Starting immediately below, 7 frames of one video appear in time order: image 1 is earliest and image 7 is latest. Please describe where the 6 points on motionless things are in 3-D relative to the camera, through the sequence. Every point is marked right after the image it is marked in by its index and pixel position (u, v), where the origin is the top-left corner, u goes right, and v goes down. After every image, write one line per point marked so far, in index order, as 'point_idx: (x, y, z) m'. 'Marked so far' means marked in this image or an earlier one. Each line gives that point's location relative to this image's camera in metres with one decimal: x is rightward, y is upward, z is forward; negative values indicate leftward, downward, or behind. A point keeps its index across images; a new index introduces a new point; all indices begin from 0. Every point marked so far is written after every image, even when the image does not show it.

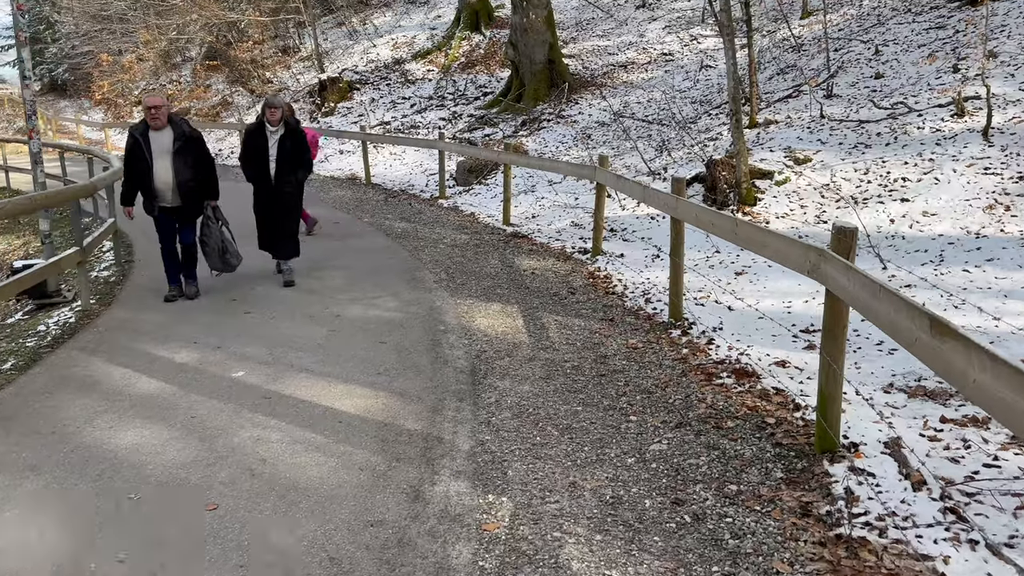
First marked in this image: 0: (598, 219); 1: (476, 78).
0: (+0.8, +0.7, +7.5) m
1: (-0.7, +4.3, +15.8) m
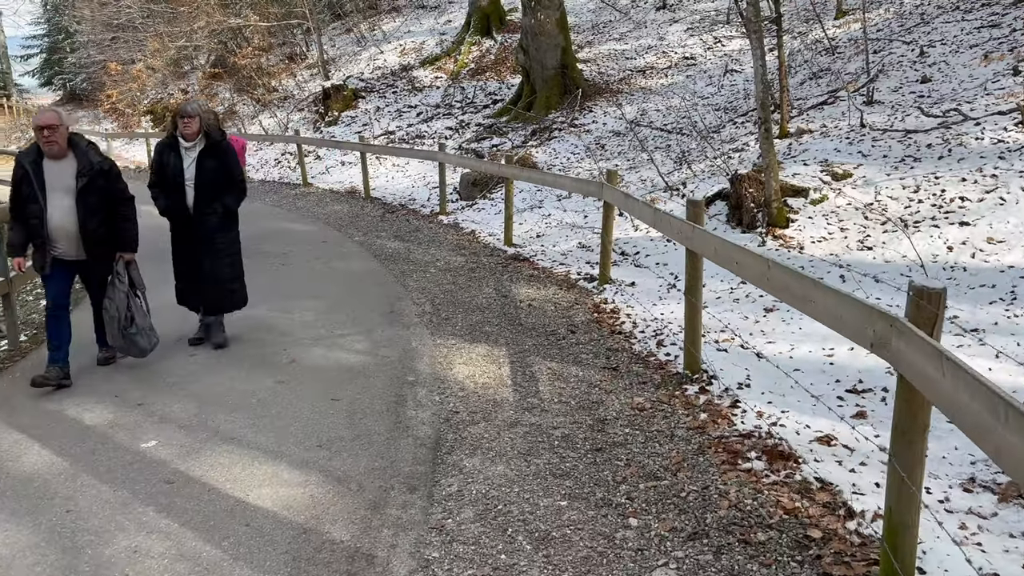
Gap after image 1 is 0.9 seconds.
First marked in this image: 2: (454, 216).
0: (+0.8, +0.4, +6.6) m
1: (-0.5, +3.9, +15.0) m
2: (-0.8, +1.0, +10.4) m
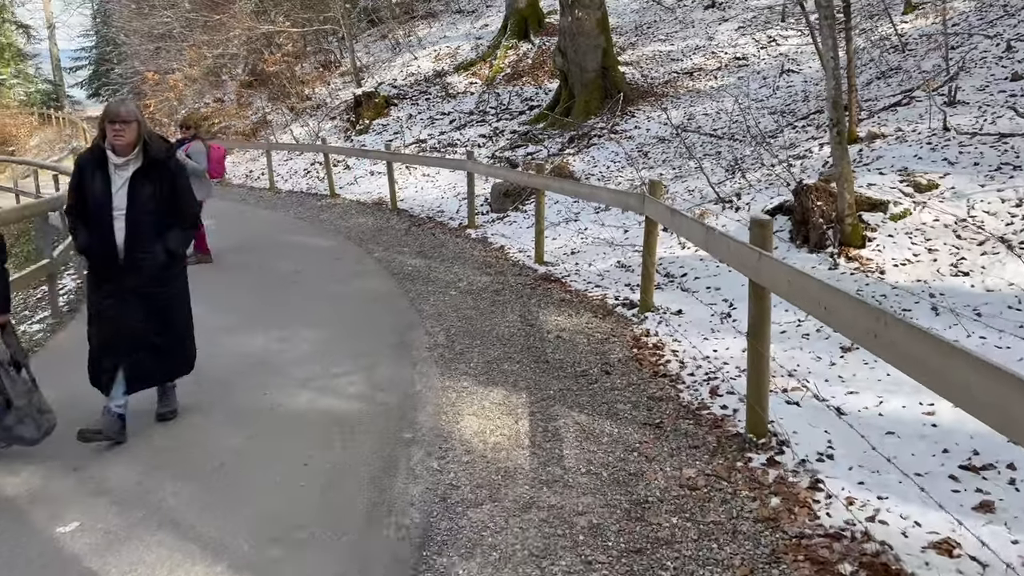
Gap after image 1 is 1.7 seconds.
0: (+1.0, +0.2, +5.7) m
1: (+0.2, +3.6, +14.2) m
2: (-0.4, +0.7, +9.6) m
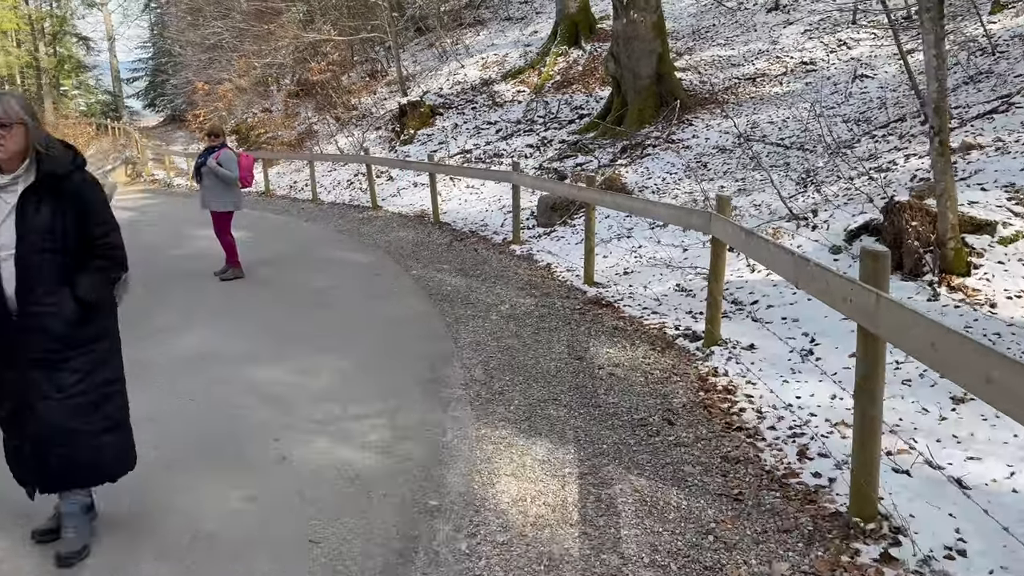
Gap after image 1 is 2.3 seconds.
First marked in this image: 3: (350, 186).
0: (+1.3, 0.0, +5.0) m
1: (+1.0, +3.3, +13.6) m
2: (+0.2, +0.5, +9.0) m
3: (-3.1, +2.0, +14.9) m
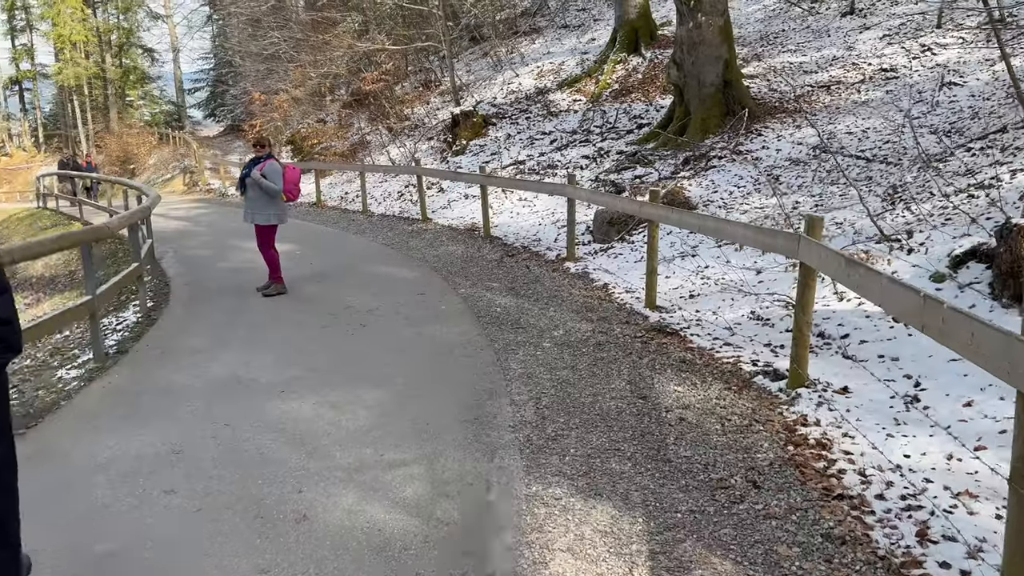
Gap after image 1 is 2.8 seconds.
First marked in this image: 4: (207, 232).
0: (+1.7, -0.2, +4.4) m
1: (+2.0, +3.0, +13.0) m
2: (+0.8, +0.3, +8.4) m
3: (-2.1, +1.7, +14.6) m
4: (-5.0, +0.9, +12.7) m
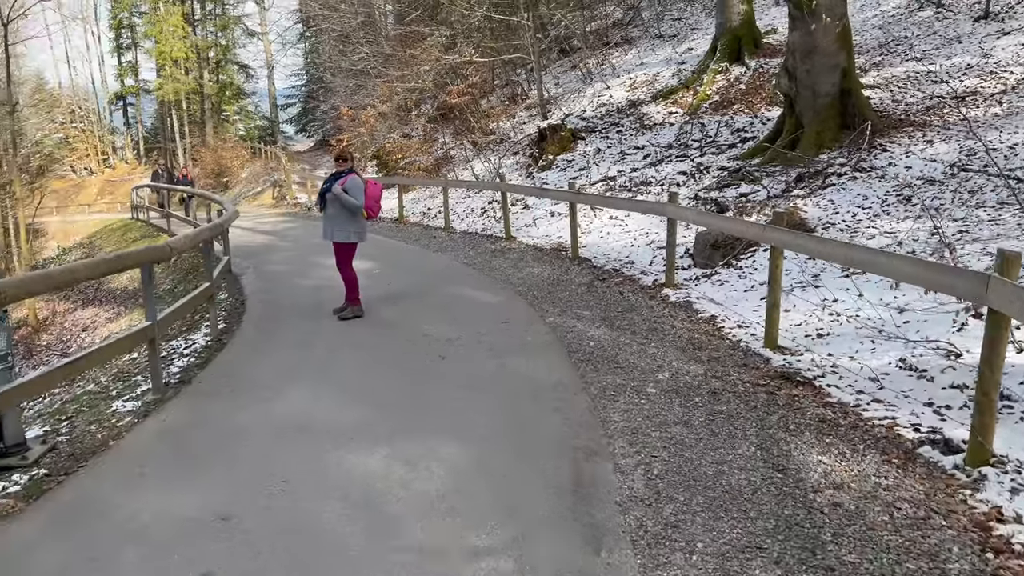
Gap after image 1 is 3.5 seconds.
0: (+2.1, -0.4, +3.5) m
1: (+3.4, +2.6, +12.0) m
2: (+1.7, 0.0, +7.6) m
3: (-0.5, +1.3, +14.0) m
4: (-3.6, +0.6, +12.4) m
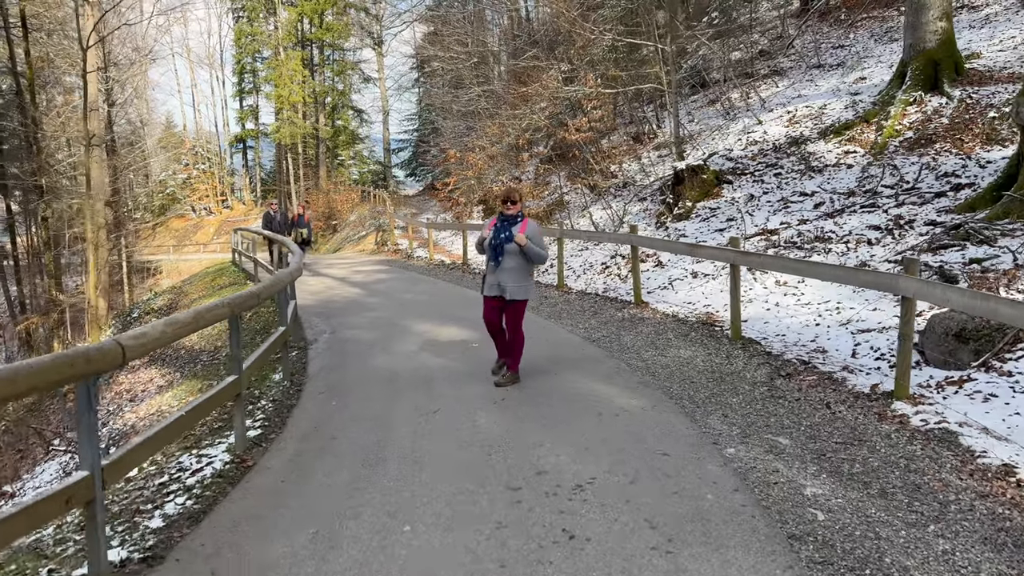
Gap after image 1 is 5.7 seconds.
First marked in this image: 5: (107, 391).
0: (+2.6, -1.0, +0.9) m
1: (+5.1, +1.5, +9.4) m
2: (+2.7, -0.8, +5.1) m
3: (+1.4, +0.3, +11.8) m
4: (-1.9, -0.2, +10.6) m
5: (-5.1, -1.3, +9.8) m
